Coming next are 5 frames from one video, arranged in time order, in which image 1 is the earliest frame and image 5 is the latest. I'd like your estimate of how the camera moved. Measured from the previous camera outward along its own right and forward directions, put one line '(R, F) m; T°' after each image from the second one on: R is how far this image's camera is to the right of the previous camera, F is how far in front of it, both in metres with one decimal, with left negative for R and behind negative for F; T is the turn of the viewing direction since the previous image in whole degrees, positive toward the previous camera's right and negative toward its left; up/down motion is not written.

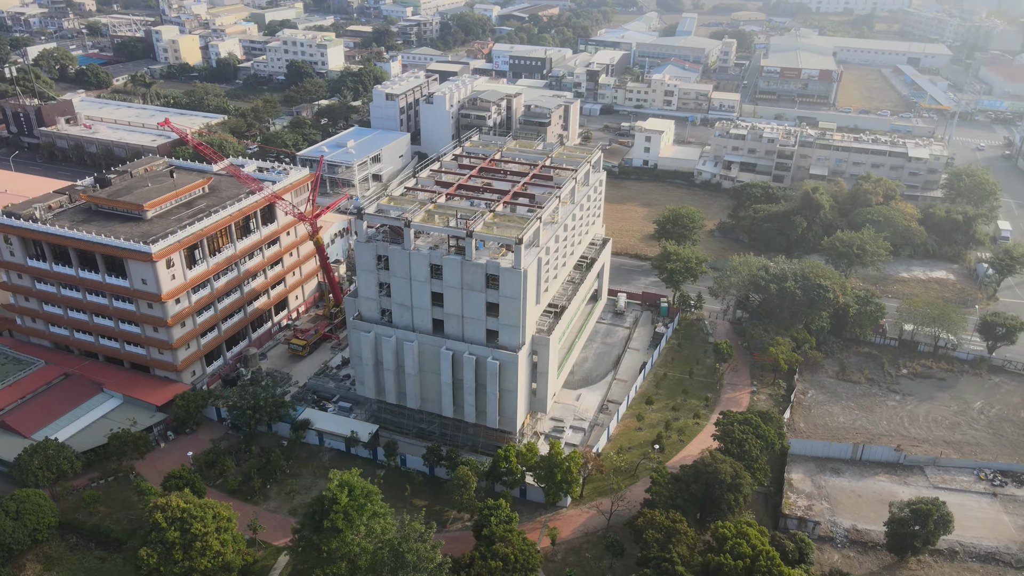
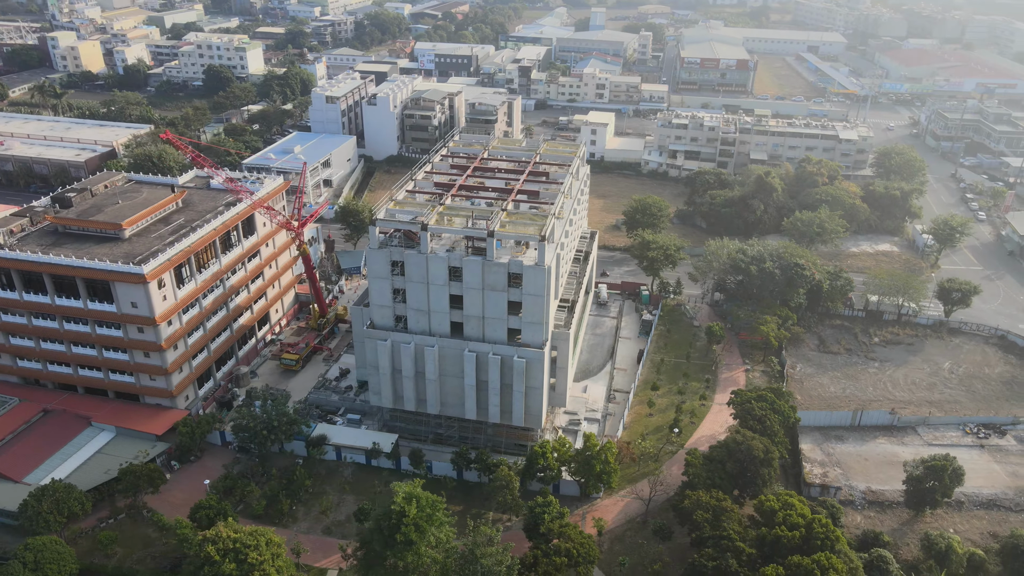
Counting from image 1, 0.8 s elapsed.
(-5.5, +0.4) m; +7°
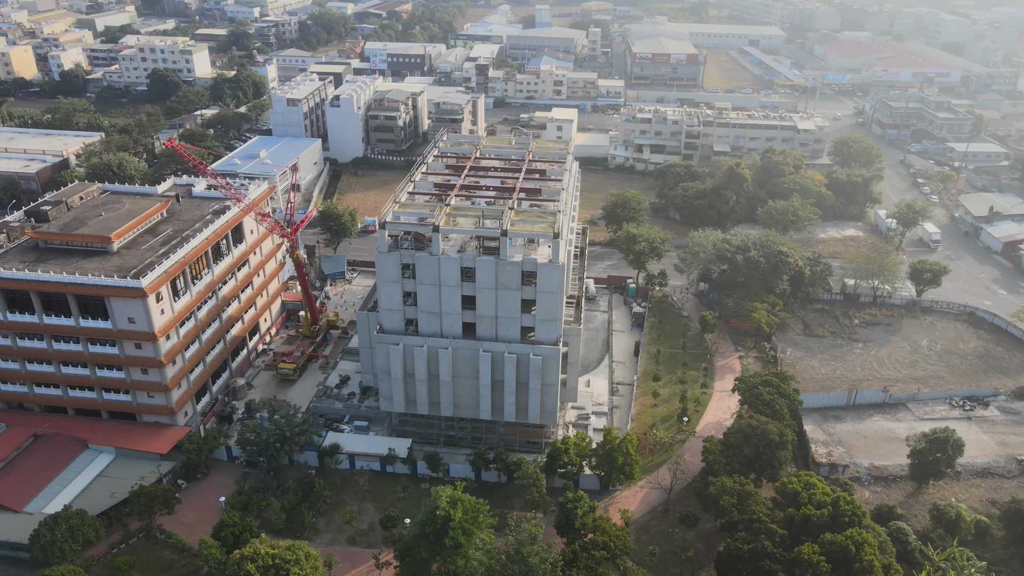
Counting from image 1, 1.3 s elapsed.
(-3.5, +0.1) m; +4°
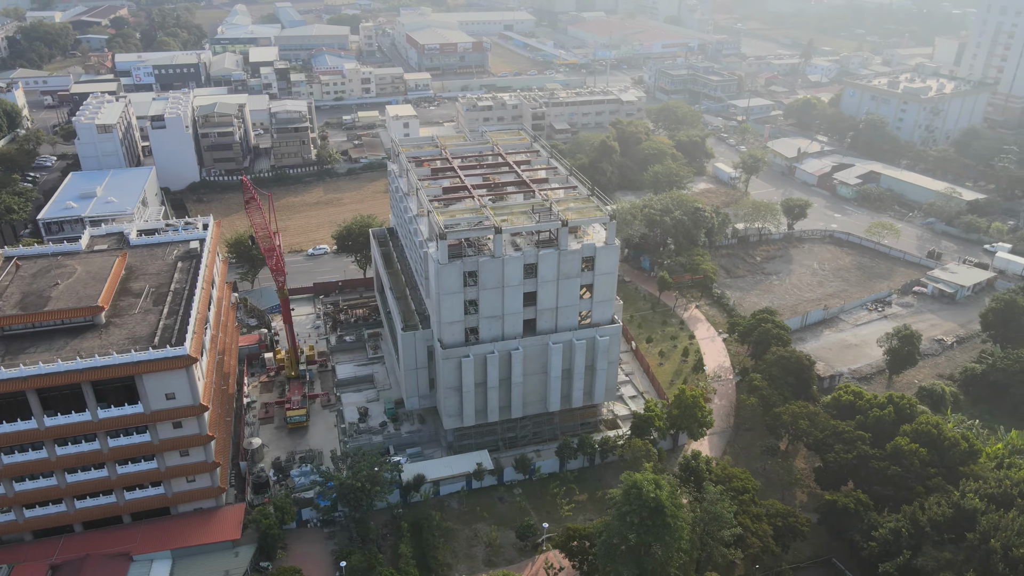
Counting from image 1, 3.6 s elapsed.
(-15.4, +2.7) m; +20°
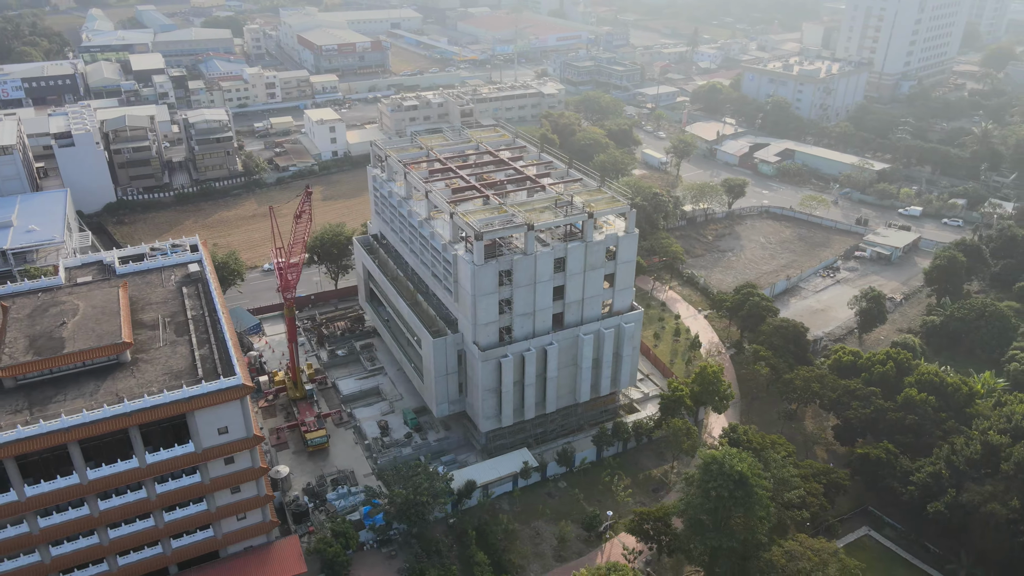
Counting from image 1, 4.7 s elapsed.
(-7.4, +0.7) m; +9°
